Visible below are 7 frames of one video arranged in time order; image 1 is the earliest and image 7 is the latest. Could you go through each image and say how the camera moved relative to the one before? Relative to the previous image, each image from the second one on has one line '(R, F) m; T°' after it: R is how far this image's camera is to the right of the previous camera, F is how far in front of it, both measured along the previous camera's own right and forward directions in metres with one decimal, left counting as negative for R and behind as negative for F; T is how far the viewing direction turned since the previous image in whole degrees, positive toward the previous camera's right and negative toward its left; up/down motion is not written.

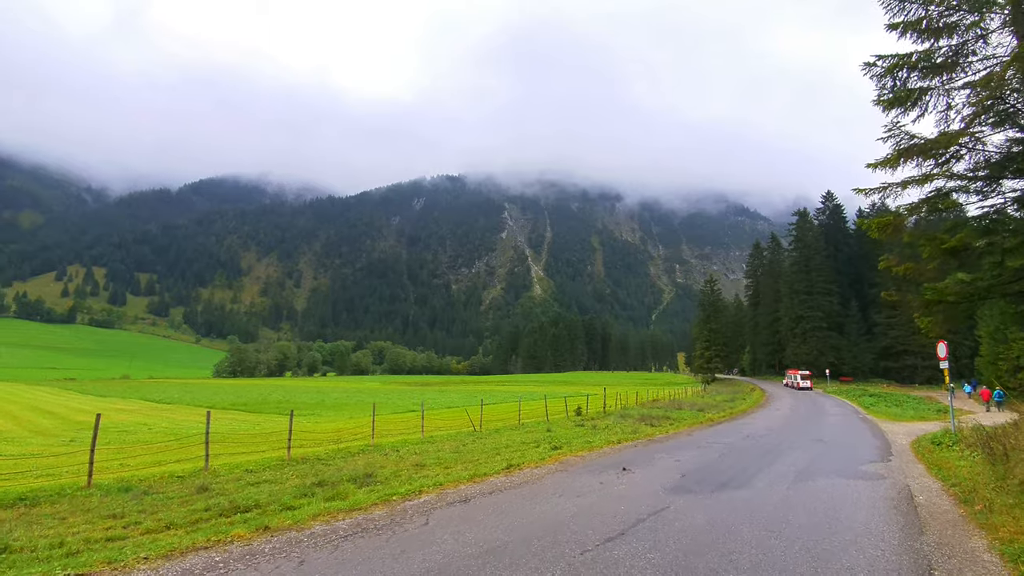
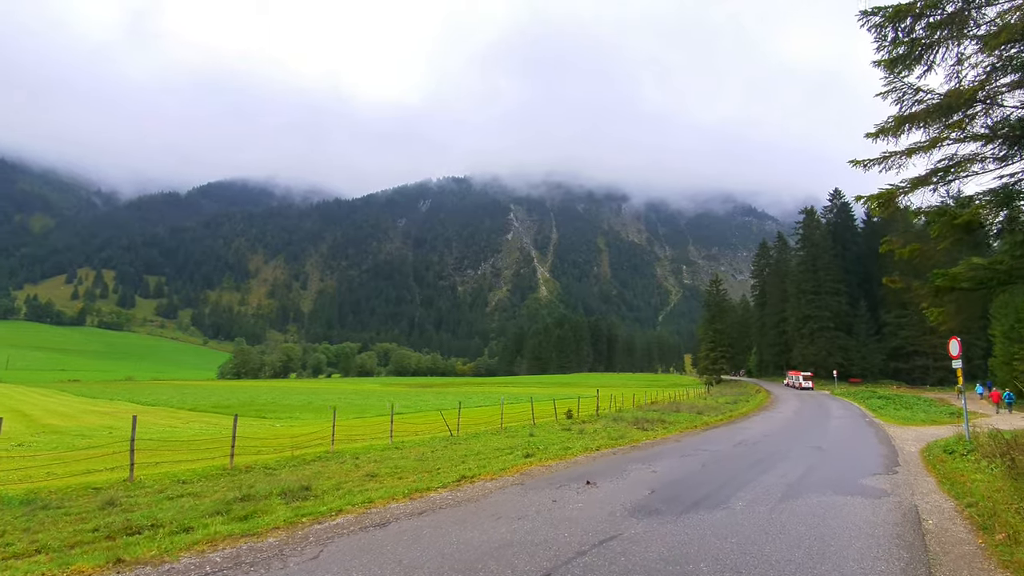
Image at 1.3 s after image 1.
(+1.0, +1.2) m; -1°
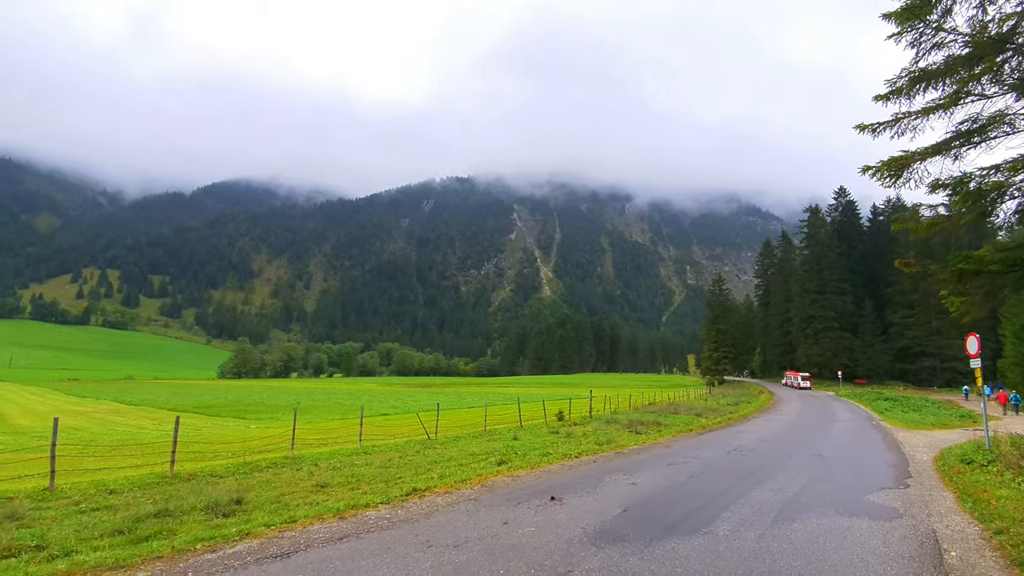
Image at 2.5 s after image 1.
(+0.8, +1.1) m; 0°
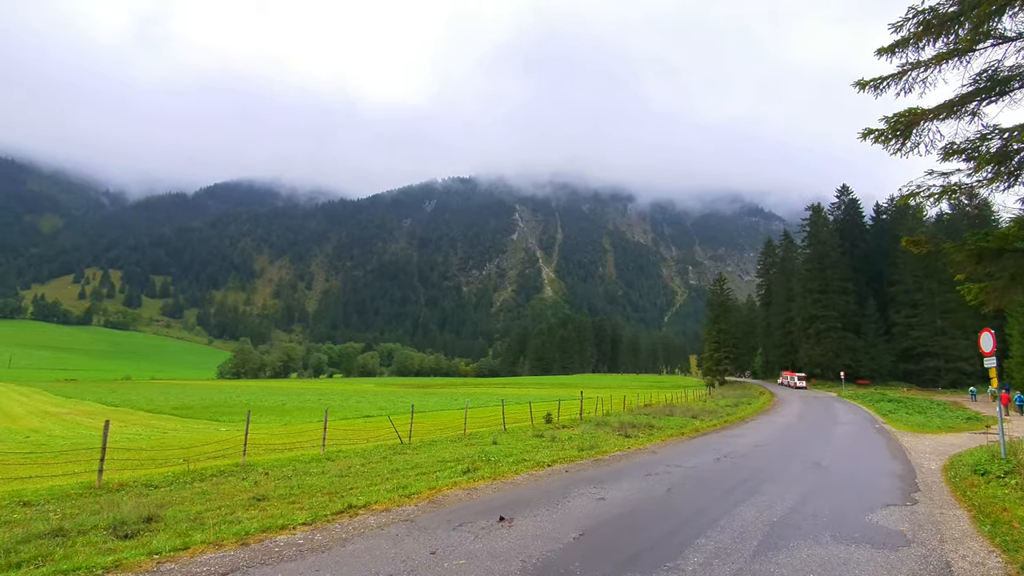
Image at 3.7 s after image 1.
(+0.8, +1.1) m; 0°
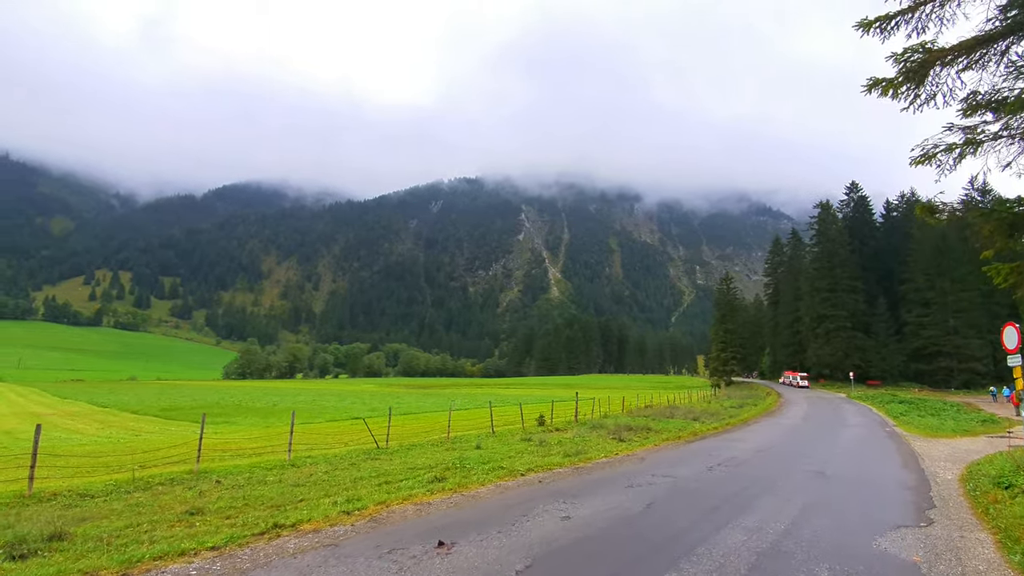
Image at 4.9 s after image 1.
(+0.7, +1.0) m; -1°
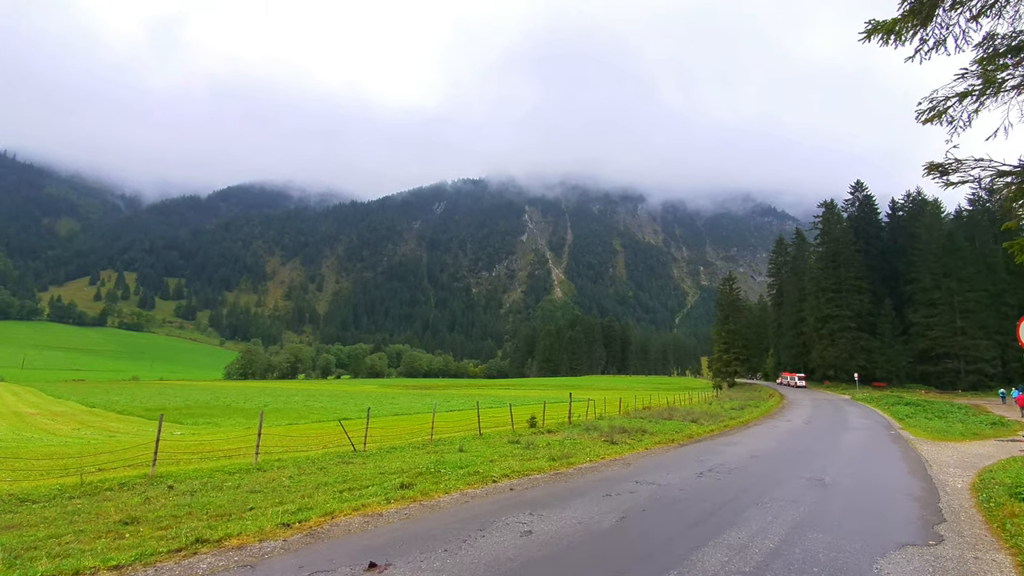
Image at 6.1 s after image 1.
(+0.6, +0.7) m; 0°
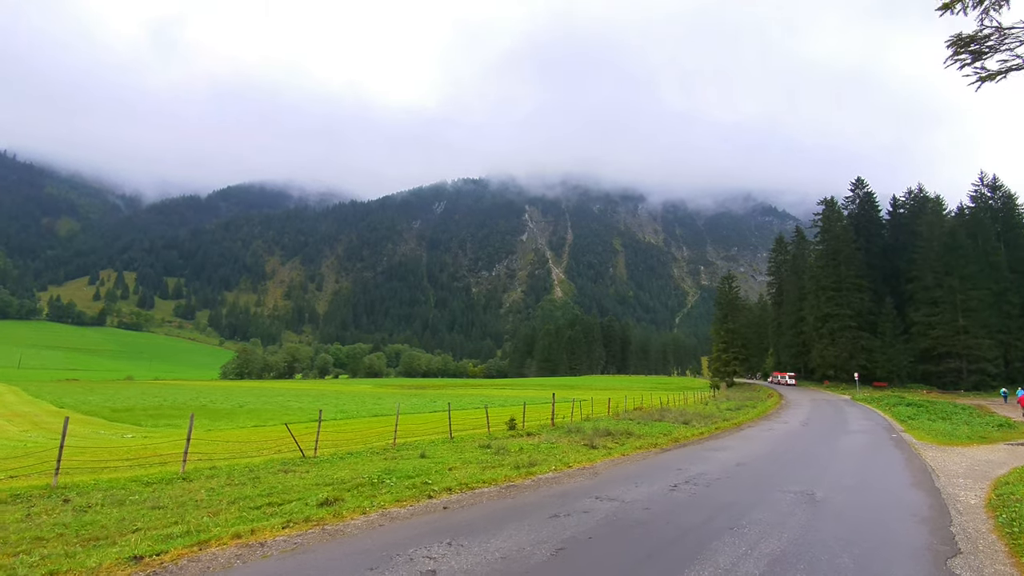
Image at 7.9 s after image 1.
(+1.0, +1.3) m; 0°
